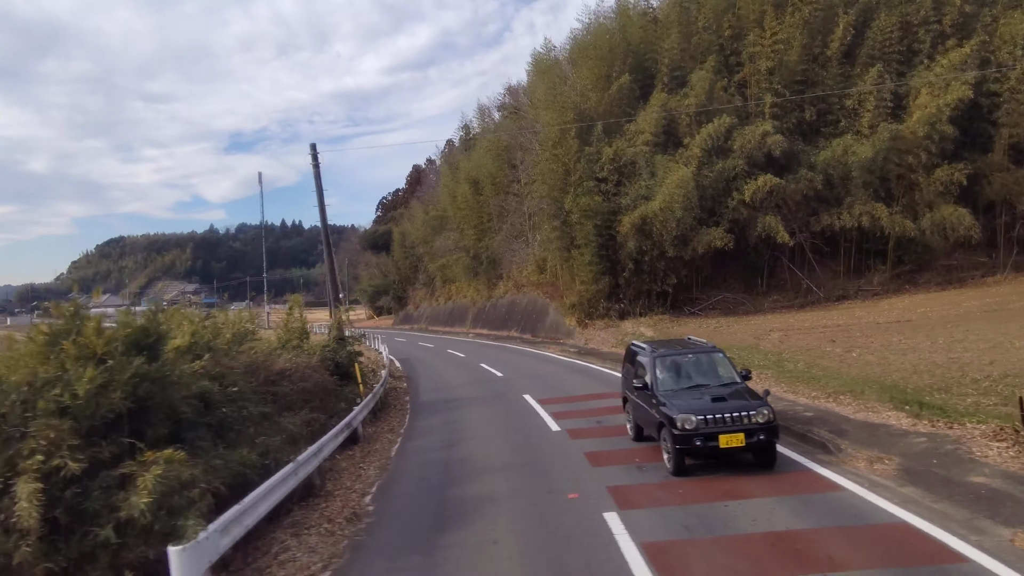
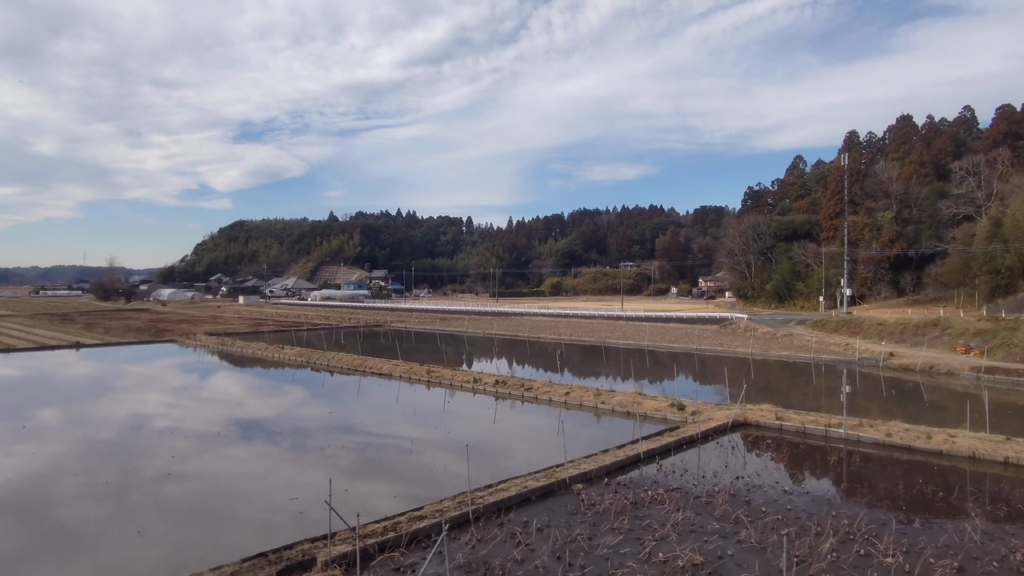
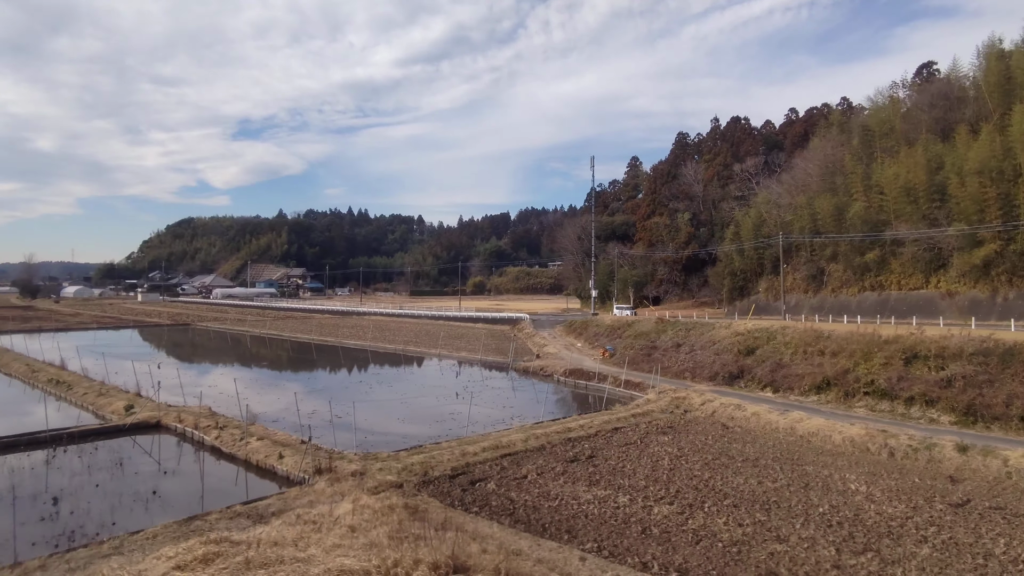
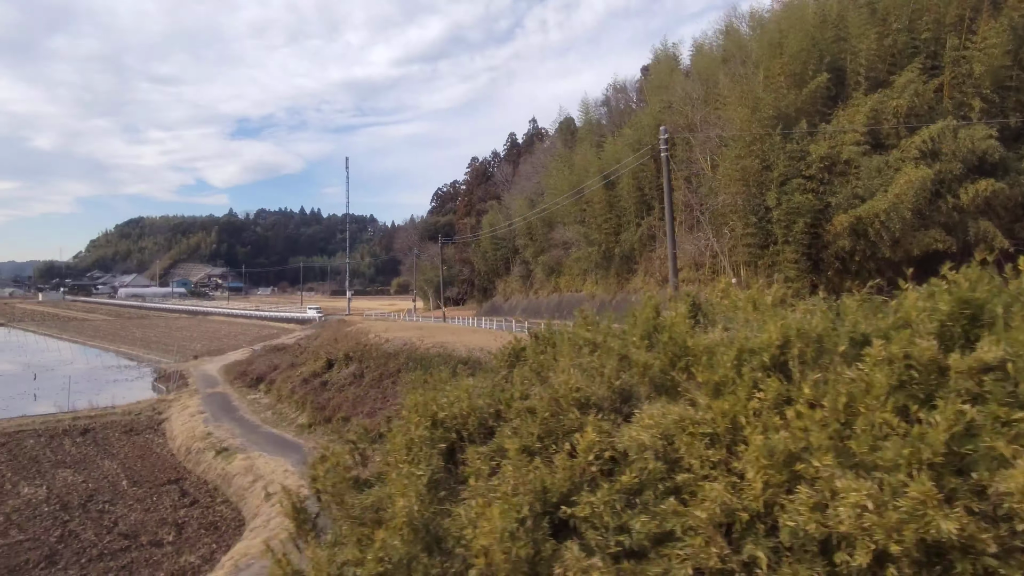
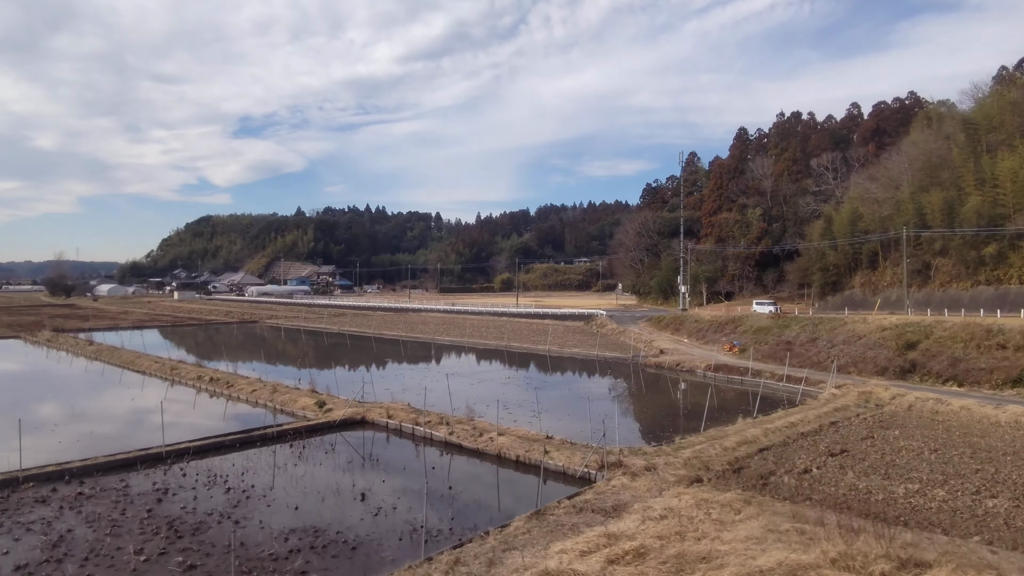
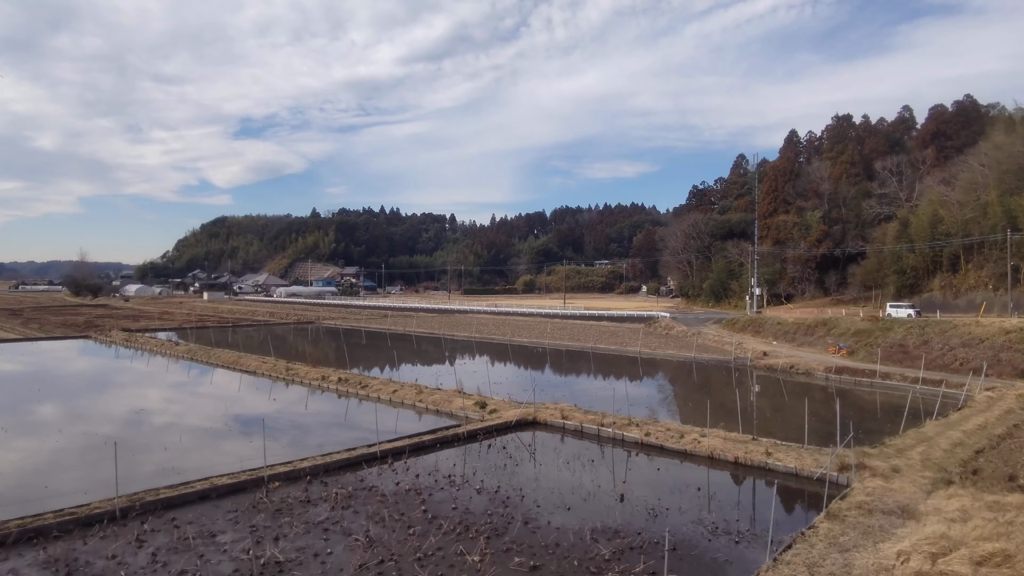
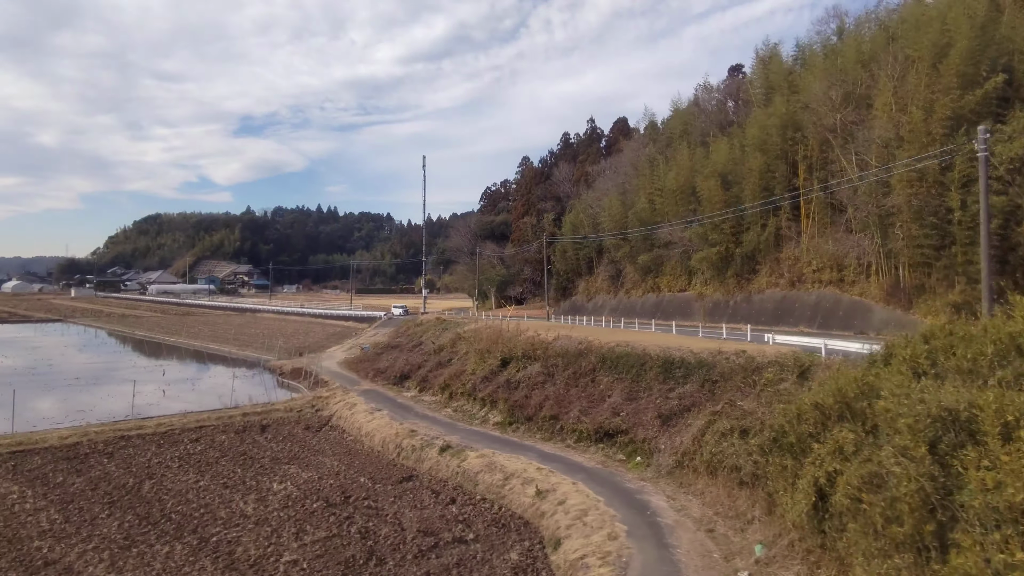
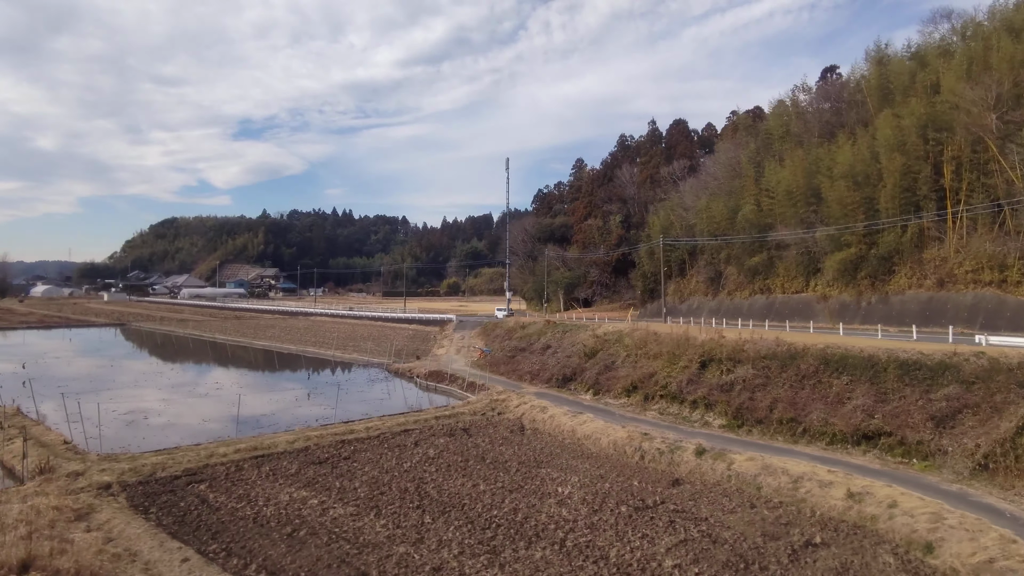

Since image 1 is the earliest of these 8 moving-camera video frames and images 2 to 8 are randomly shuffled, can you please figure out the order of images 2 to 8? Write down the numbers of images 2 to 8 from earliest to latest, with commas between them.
4, 7, 8, 3, 5, 6, 2
